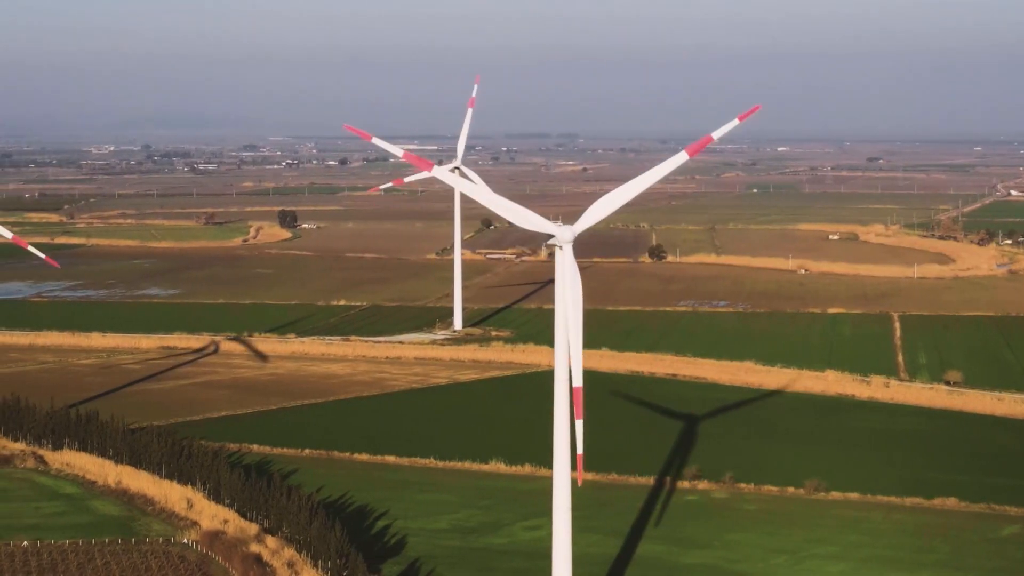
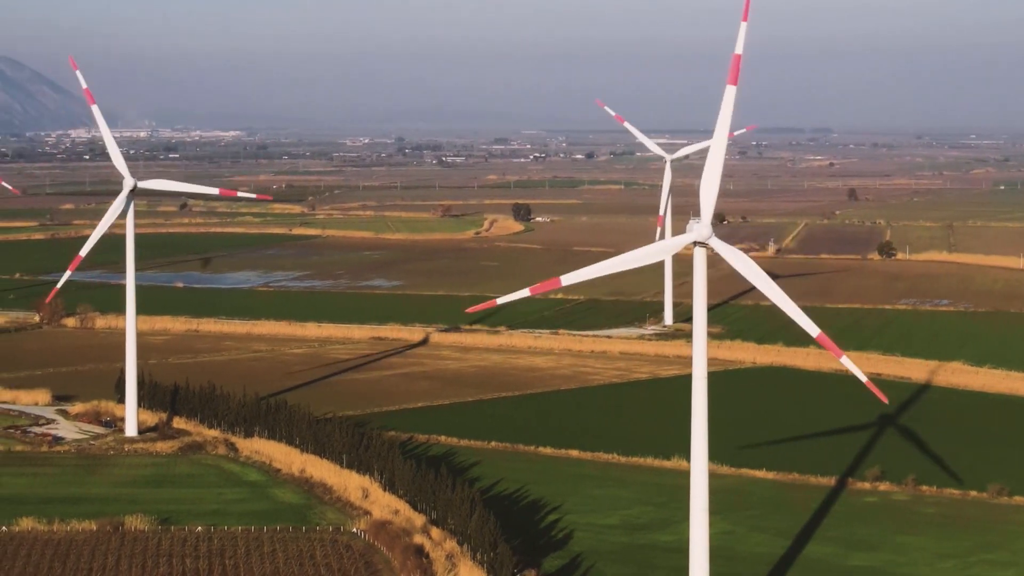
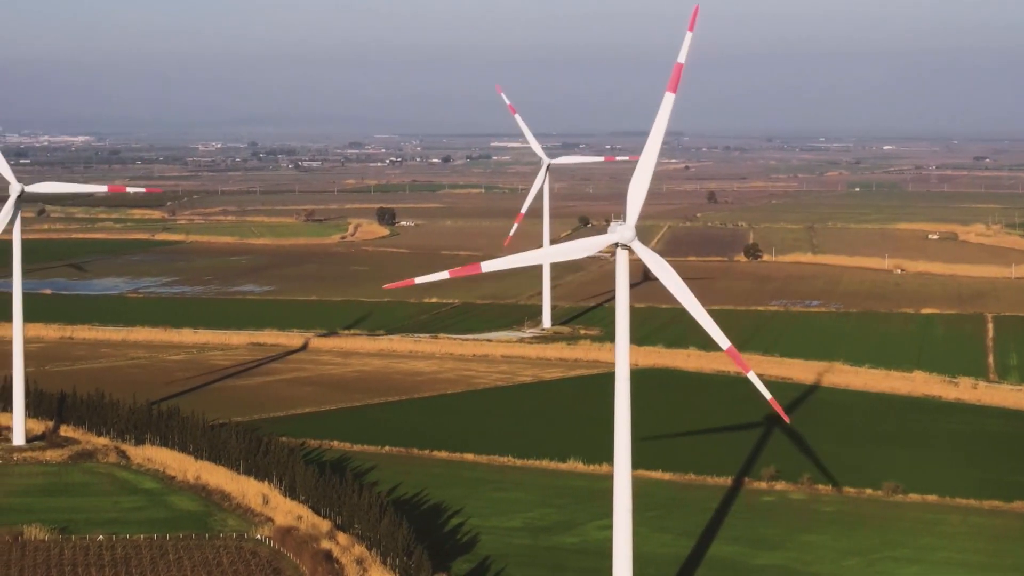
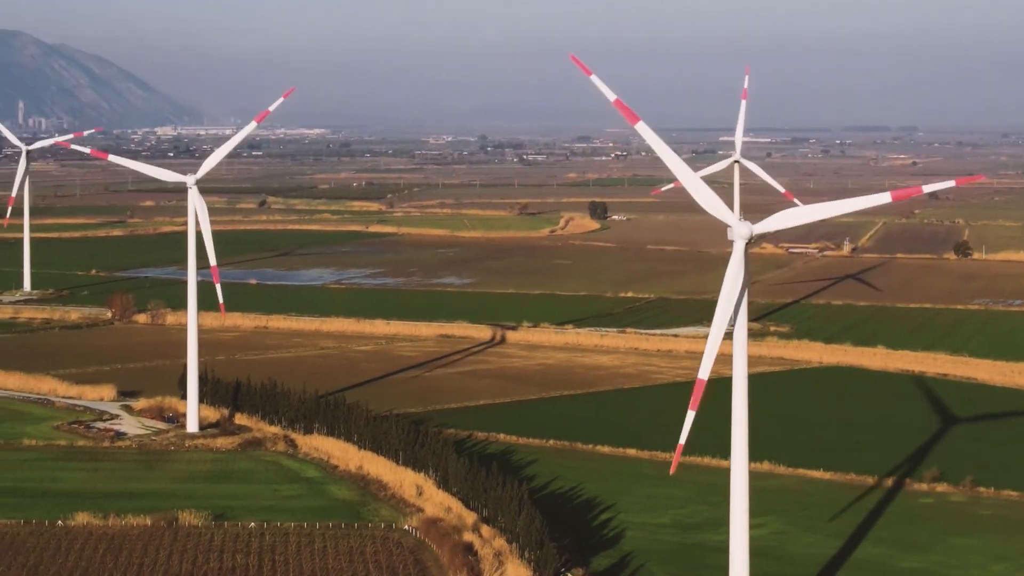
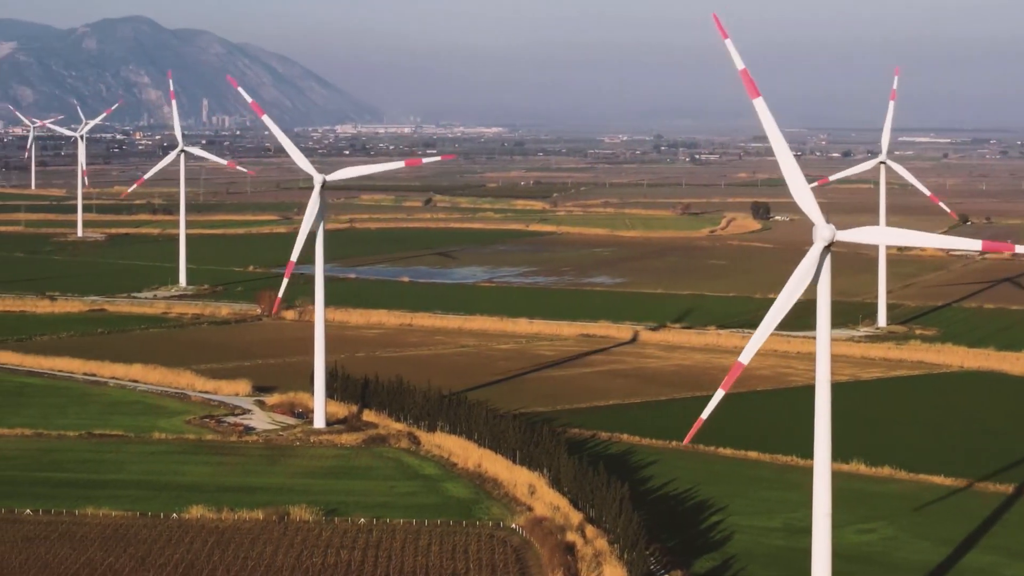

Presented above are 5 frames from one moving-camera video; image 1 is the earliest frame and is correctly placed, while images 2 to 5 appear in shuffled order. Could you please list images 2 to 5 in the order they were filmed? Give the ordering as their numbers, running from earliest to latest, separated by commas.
3, 2, 4, 5
